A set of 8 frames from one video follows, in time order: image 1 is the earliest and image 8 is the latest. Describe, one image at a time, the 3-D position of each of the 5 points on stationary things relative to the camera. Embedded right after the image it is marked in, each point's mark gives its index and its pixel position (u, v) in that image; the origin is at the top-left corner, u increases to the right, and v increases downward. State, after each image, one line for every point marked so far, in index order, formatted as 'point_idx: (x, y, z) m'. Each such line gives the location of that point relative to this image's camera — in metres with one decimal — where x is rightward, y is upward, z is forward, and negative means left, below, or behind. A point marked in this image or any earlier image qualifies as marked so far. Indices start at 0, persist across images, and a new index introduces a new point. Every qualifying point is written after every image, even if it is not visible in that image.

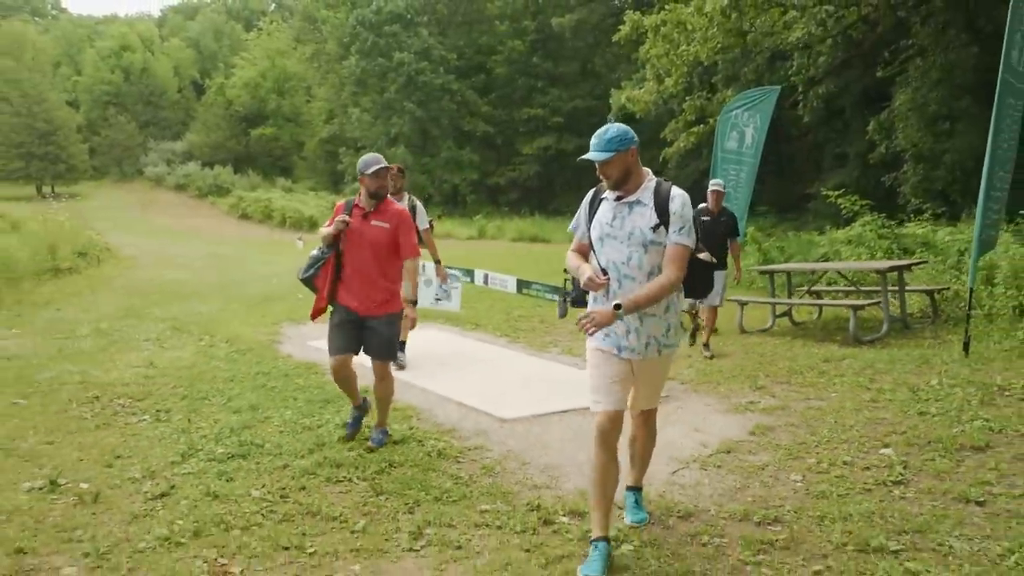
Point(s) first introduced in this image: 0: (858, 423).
0: (+2.6, -1.0, +6.2) m
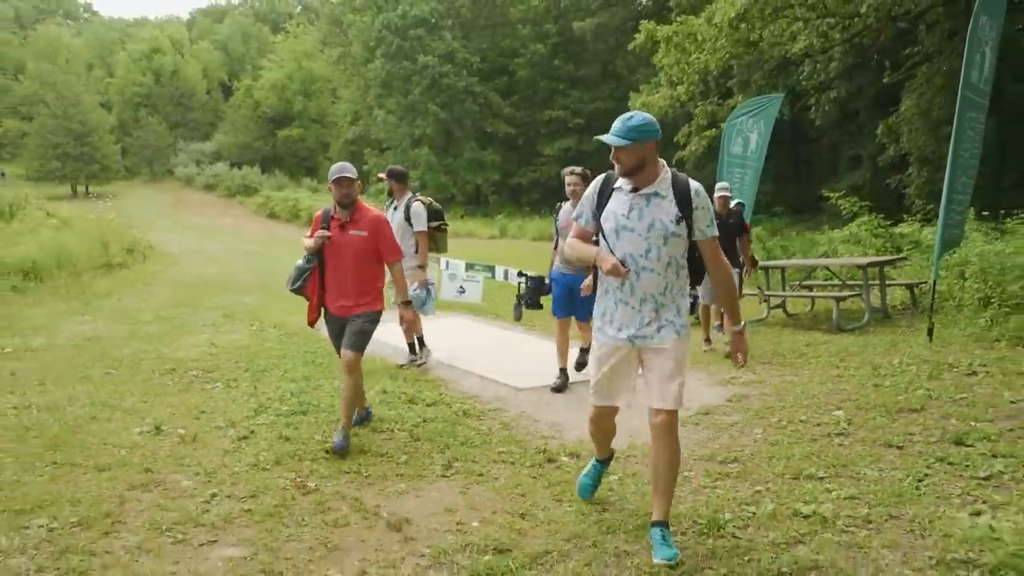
0: (+2.7, -0.9, +7.2) m
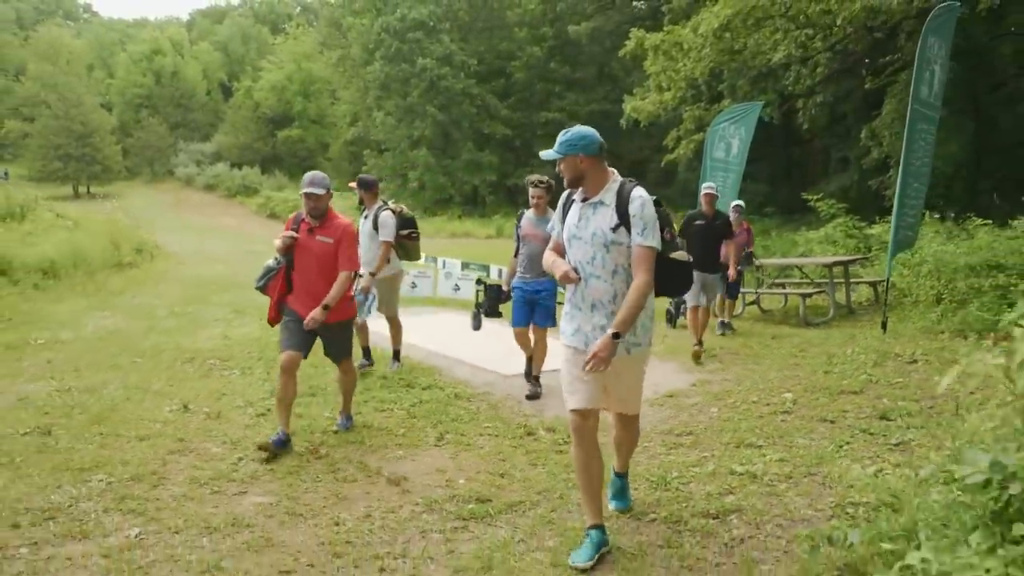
0: (+2.6, -0.9, +8.1) m
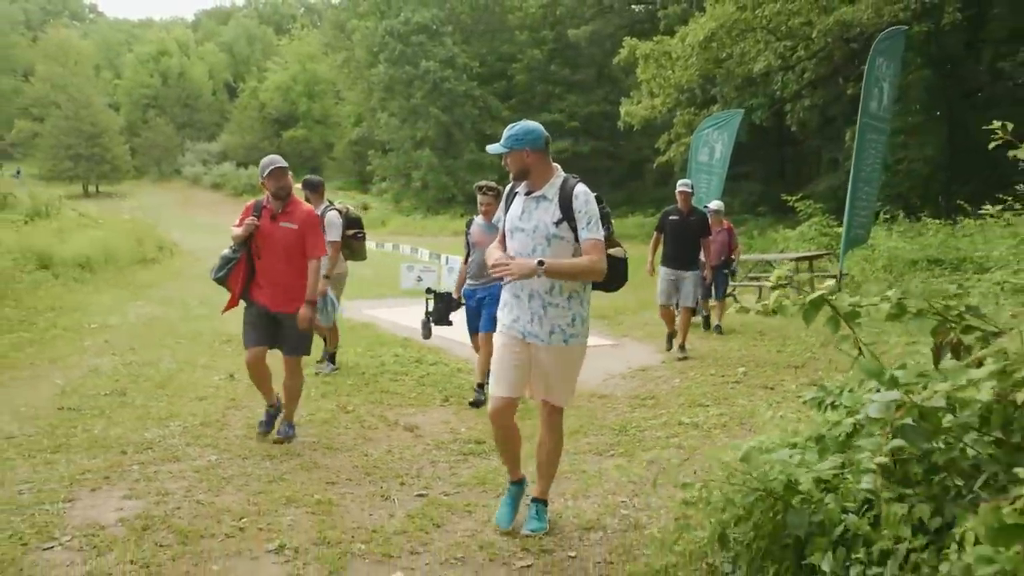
0: (+2.6, -0.8, +9.4) m
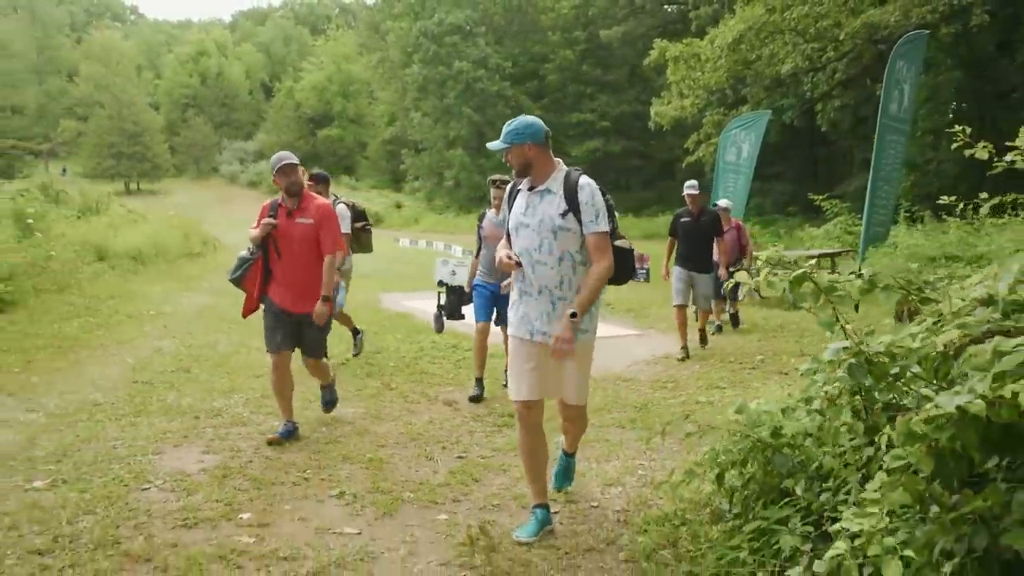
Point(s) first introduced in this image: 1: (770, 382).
0: (+2.9, -0.7, +9.9) m
1: (+2.4, -0.9, +7.6) m
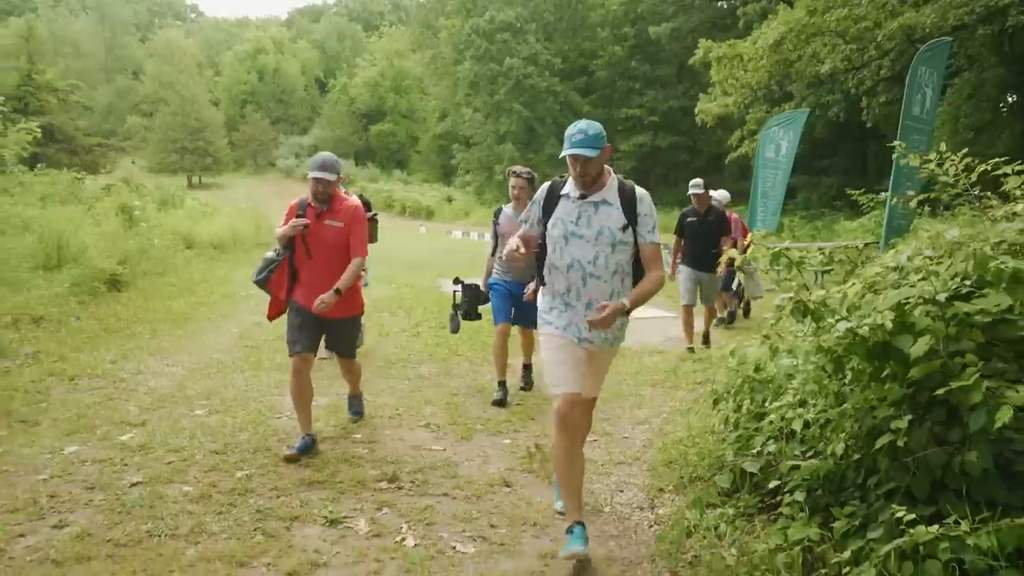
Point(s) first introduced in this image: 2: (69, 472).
0: (+3.6, -0.5, +11.0) m
1: (+2.9, -0.7, +8.8) m
2: (-2.6, -1.1, +4.8) m
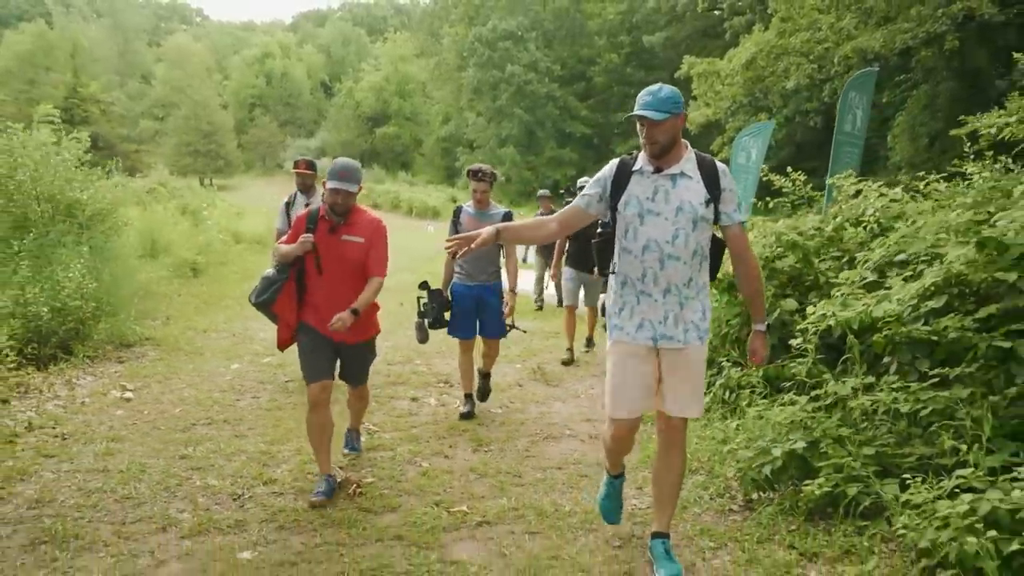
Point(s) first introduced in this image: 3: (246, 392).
0: (+3.7, -0.2, +13.7) m
1: (+3.0, -0.5, +11.5) m
2: (-2.5, -0.8, +7.5) m
3: (-2.3, -0.9, +7.0) m
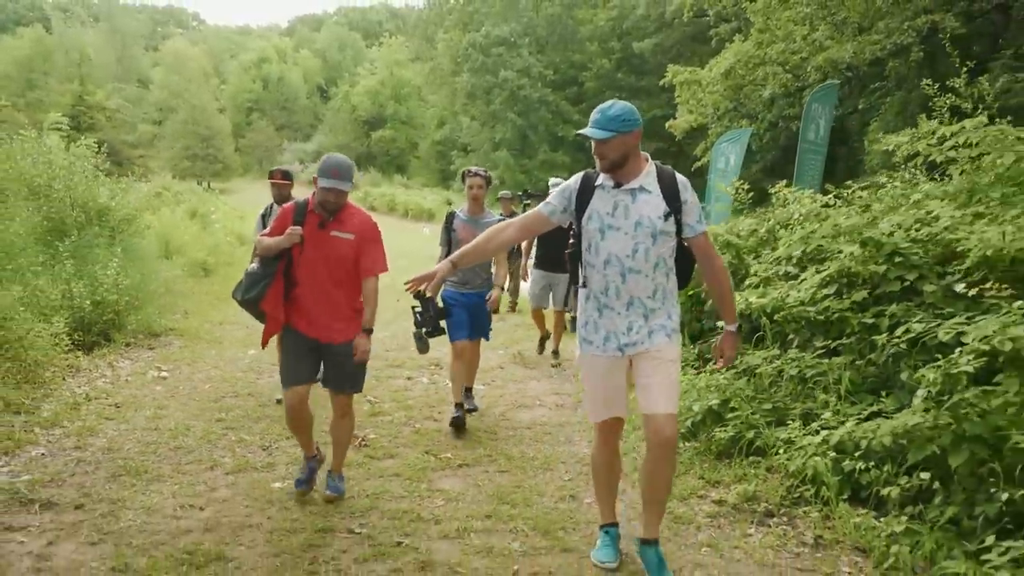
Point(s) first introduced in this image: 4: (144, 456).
0: (+3.5, -0.2, +14.8) m
1: (+2.8, -0.4, +12.6) m
2: (-2.7, -0.8, +8.6) m
3: (-2.5, -0.8, +8.1) m
4: (-2.4, -1.1, +5.2) m
